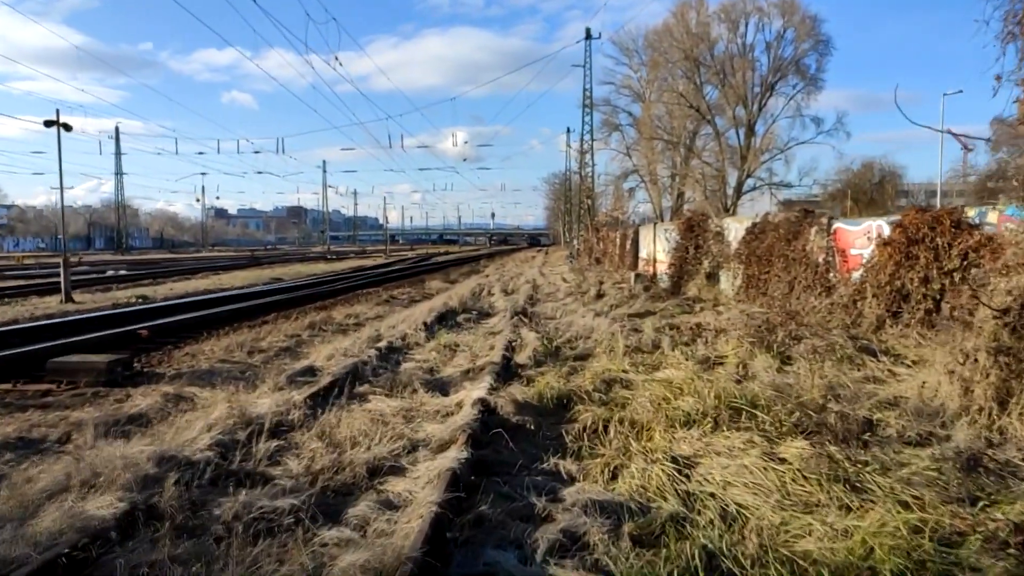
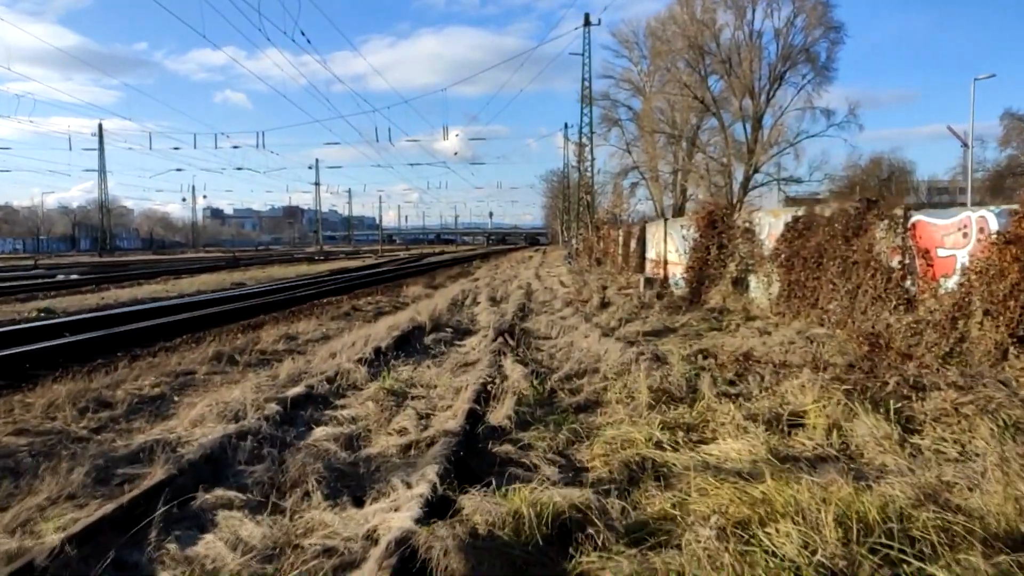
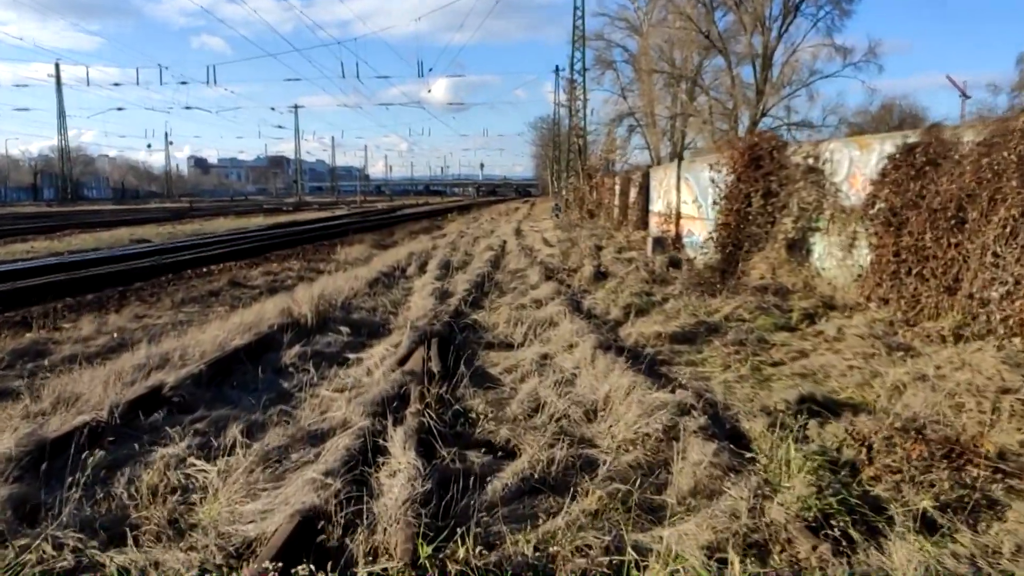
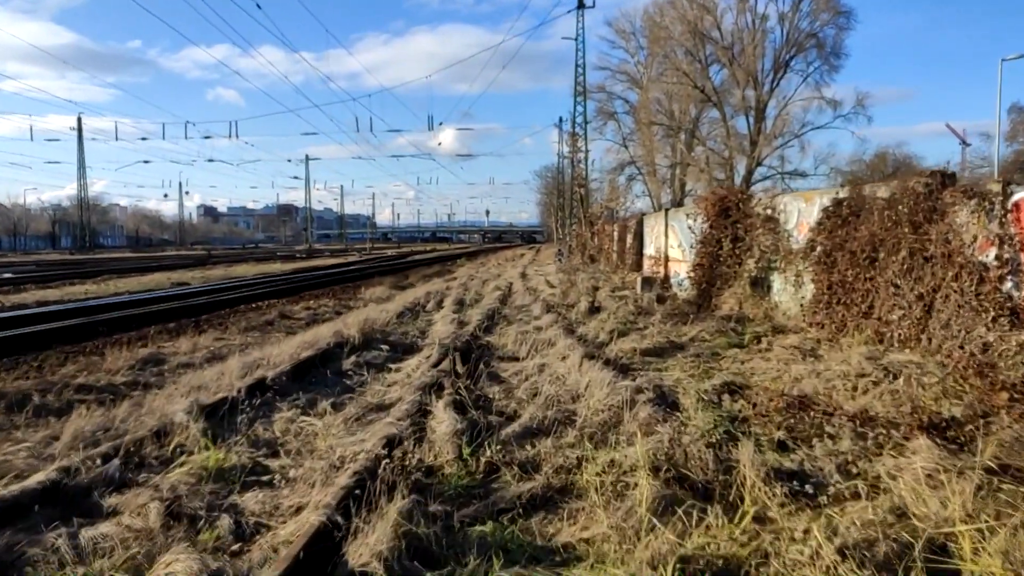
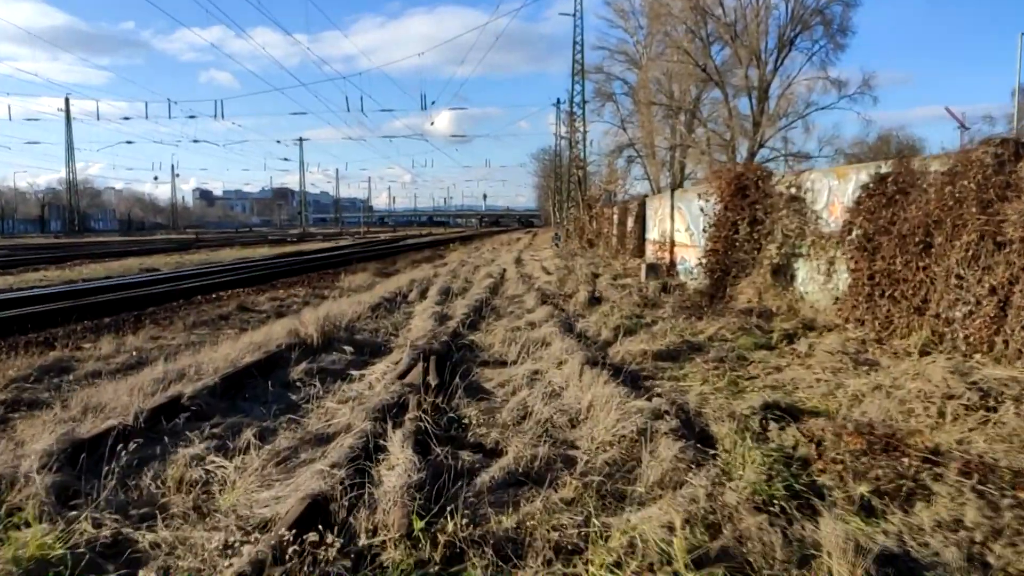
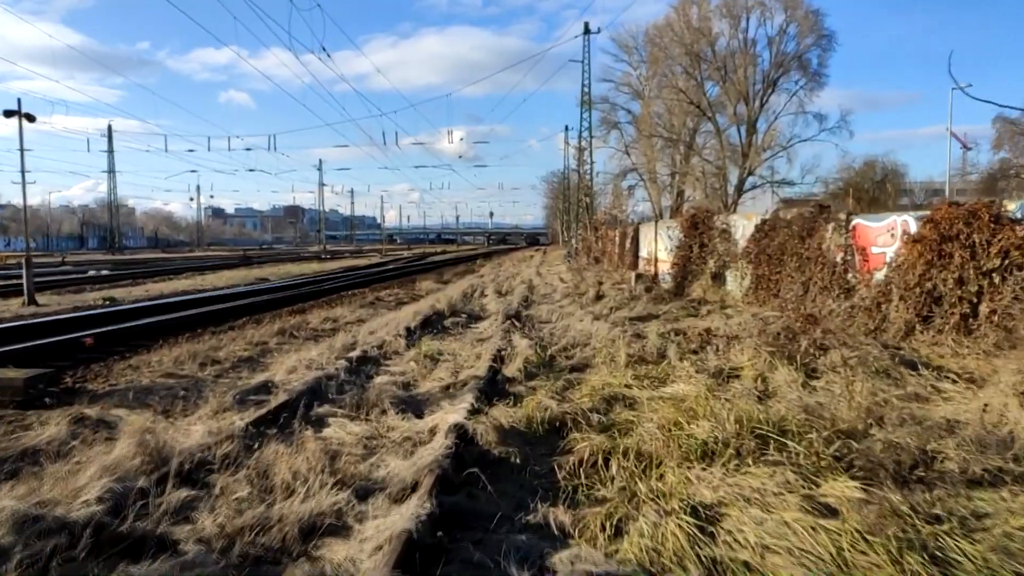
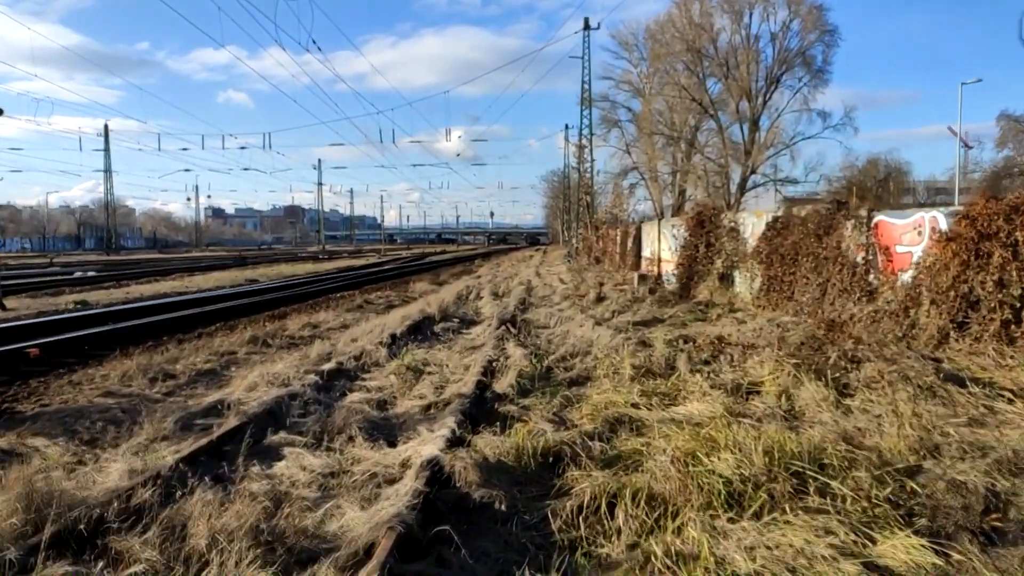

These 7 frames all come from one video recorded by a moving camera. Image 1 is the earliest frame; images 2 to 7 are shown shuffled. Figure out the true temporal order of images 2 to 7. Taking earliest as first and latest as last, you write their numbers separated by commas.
6, 7, 2, 4, 5, 3
